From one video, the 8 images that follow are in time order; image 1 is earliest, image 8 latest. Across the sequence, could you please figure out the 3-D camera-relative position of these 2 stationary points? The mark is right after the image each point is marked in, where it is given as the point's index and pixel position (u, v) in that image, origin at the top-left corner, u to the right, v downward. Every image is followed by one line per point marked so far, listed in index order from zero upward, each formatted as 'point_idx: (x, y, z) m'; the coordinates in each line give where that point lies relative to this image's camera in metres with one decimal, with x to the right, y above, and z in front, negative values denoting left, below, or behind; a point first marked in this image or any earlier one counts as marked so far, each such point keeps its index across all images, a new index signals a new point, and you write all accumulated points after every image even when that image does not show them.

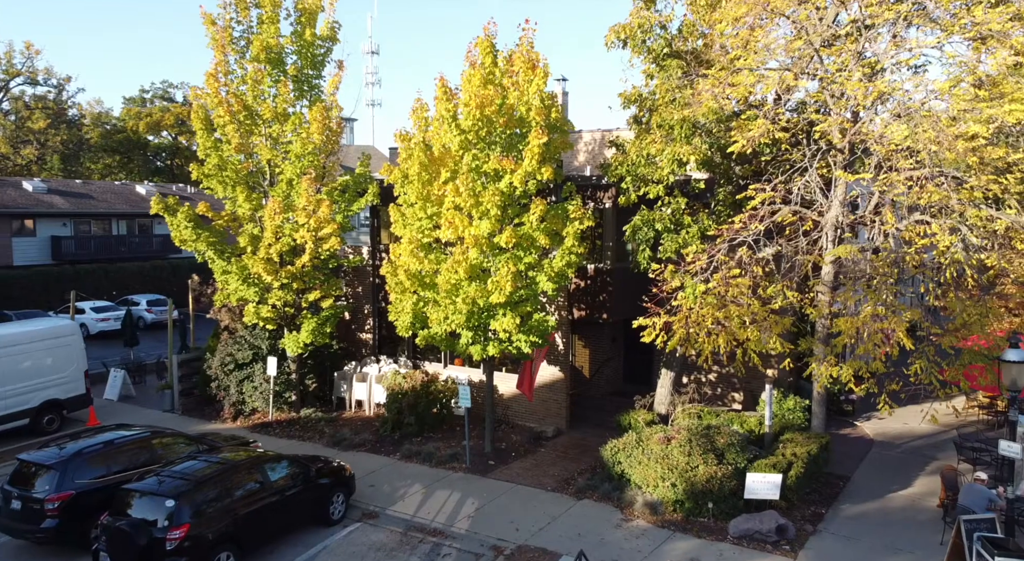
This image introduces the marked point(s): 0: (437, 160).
0: (-1.2, +1.9, +11.6) m
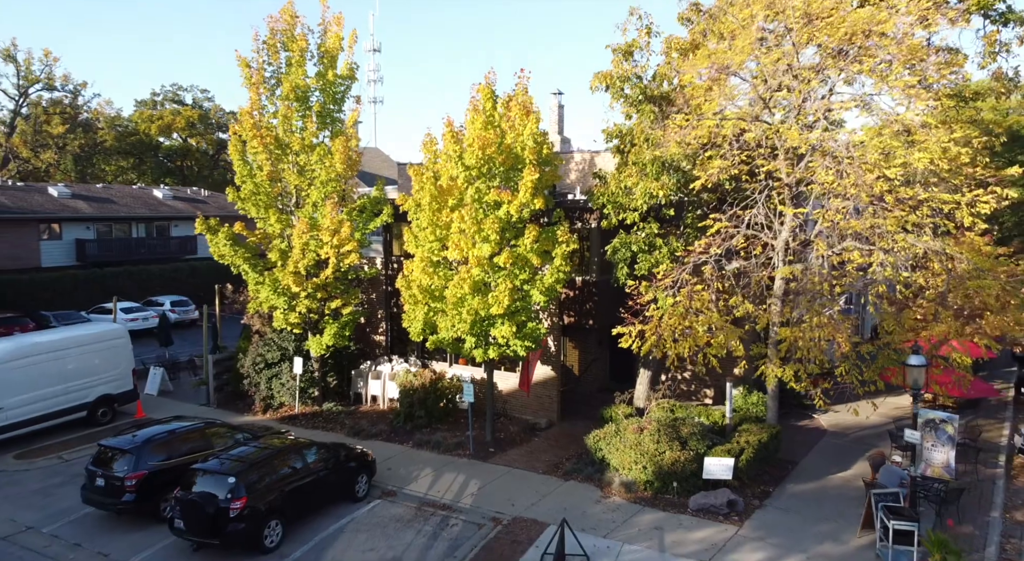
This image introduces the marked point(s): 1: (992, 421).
0: (-1.2, +1.6, +13.5) m
1: (+10.4, -3.0, +15.9) m
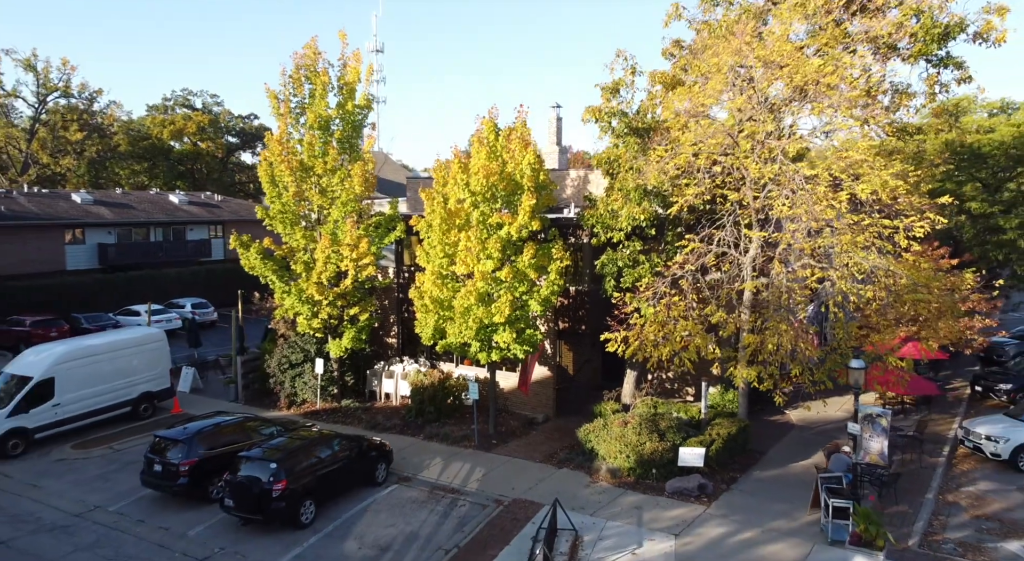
0: (-1.2, +1.4, +15.3) m
1: (+10.4, -3.3, +17.7) m
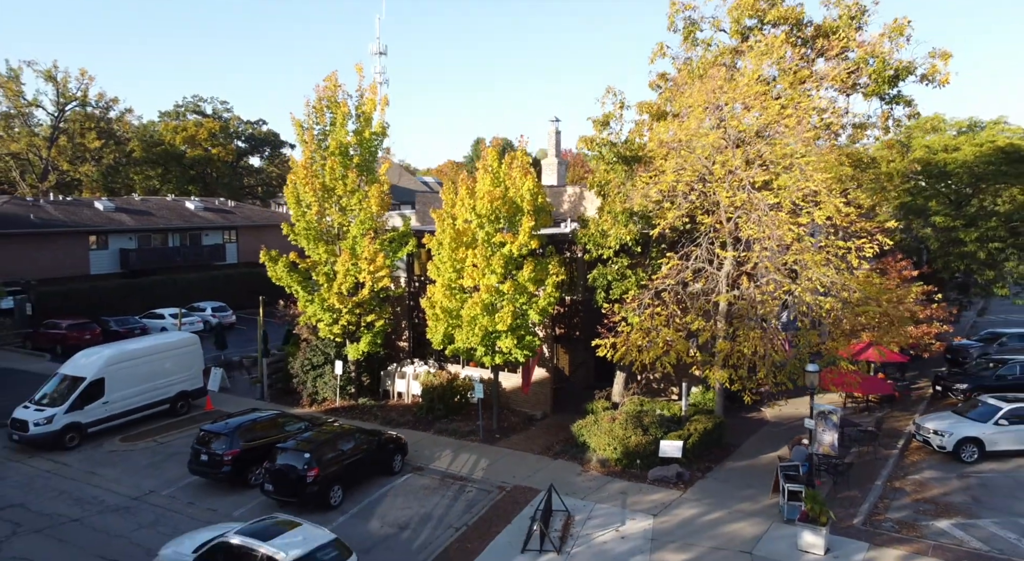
0: (-1.2, +1.1, +17.3) m
1: (+10.4, -3.6, +19.6) m
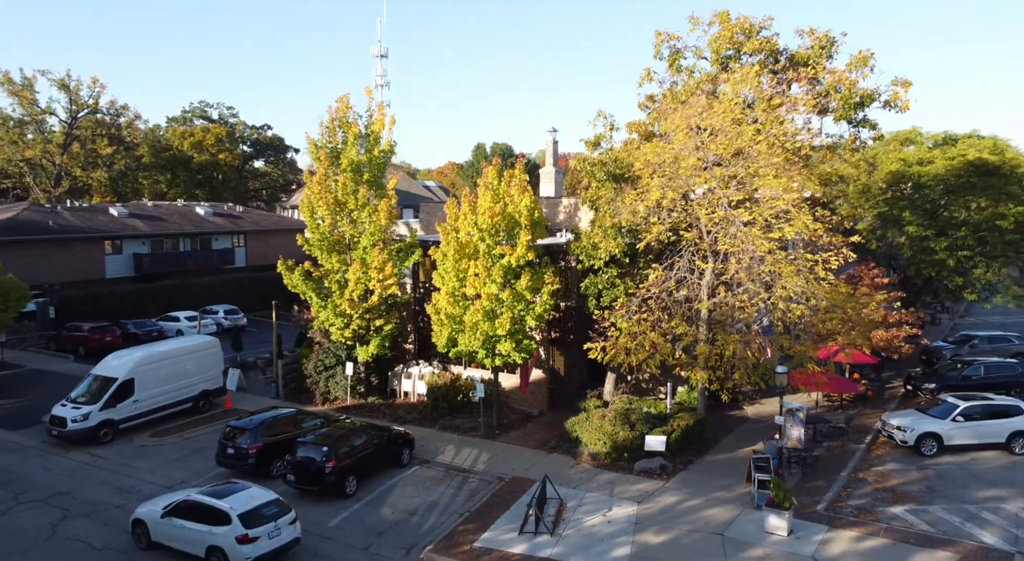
0: (-1.2, +0.9, +18.8) m
1: (+10.4, -3.8, +21.1) m
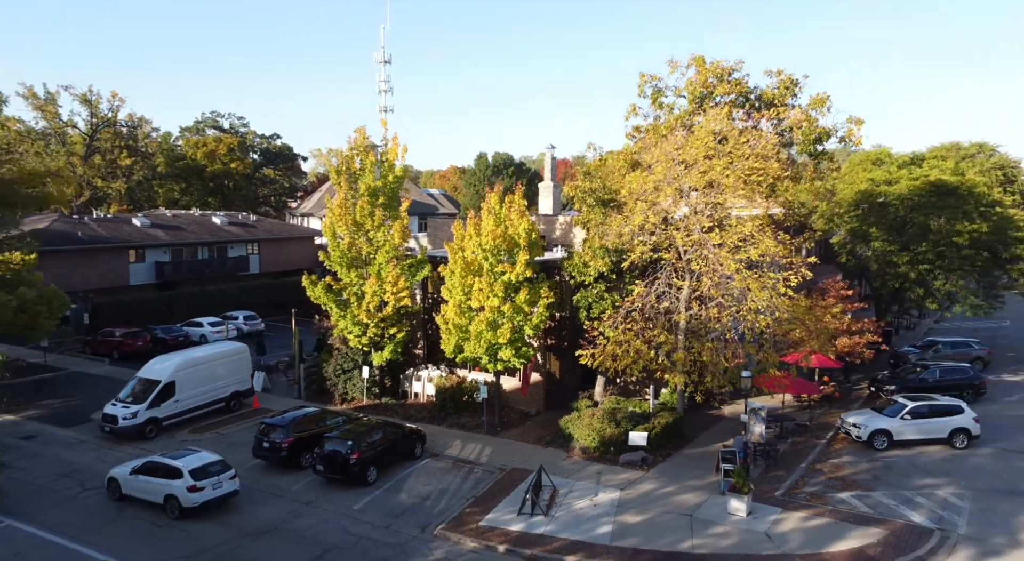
0: (-1.2, +0.5, +21.2) m
1: (+10.4, -4.2, +23.5) m
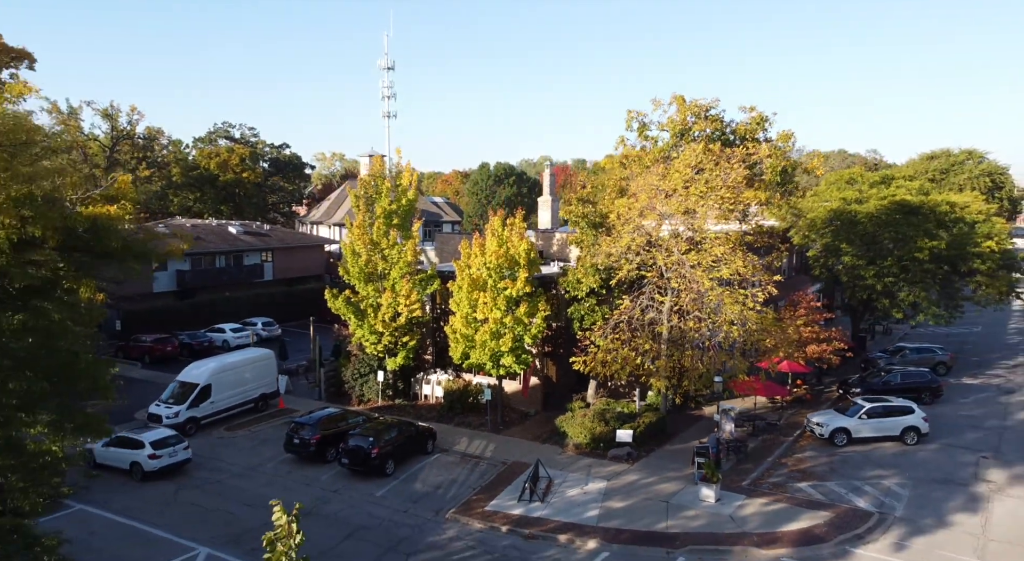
0: (-1.2, 0.0, +23.8) m
1: (+10.4, -4.6, +26.1) m
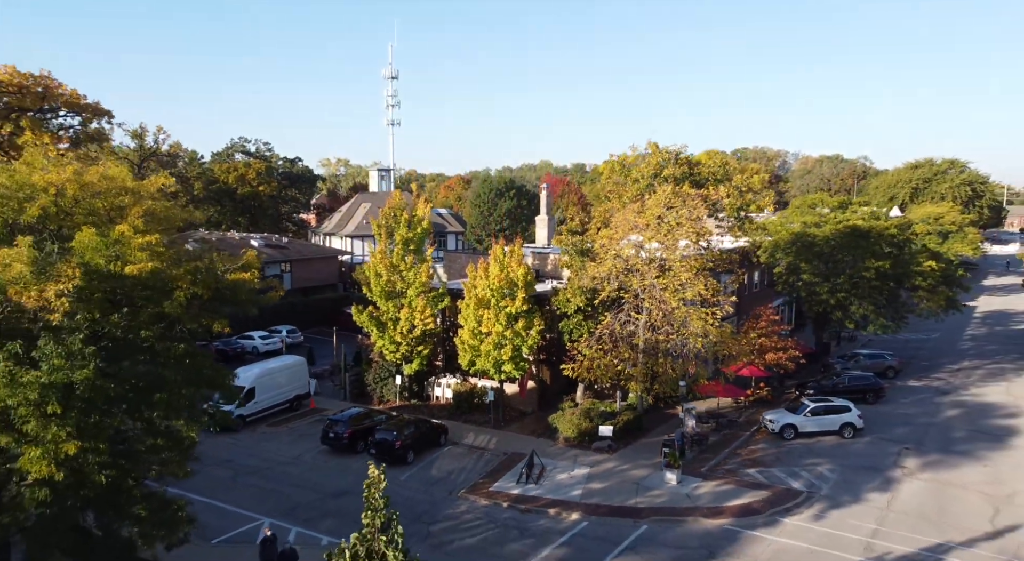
0: (-1.2, -0.7, +28.0) m
1: (+10.4, -5.3, +30.3) m
